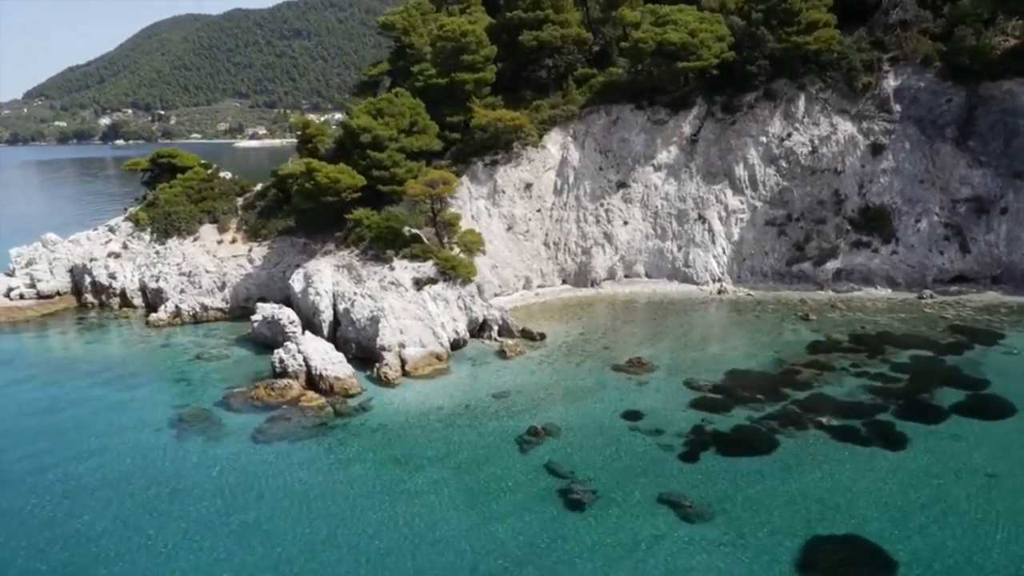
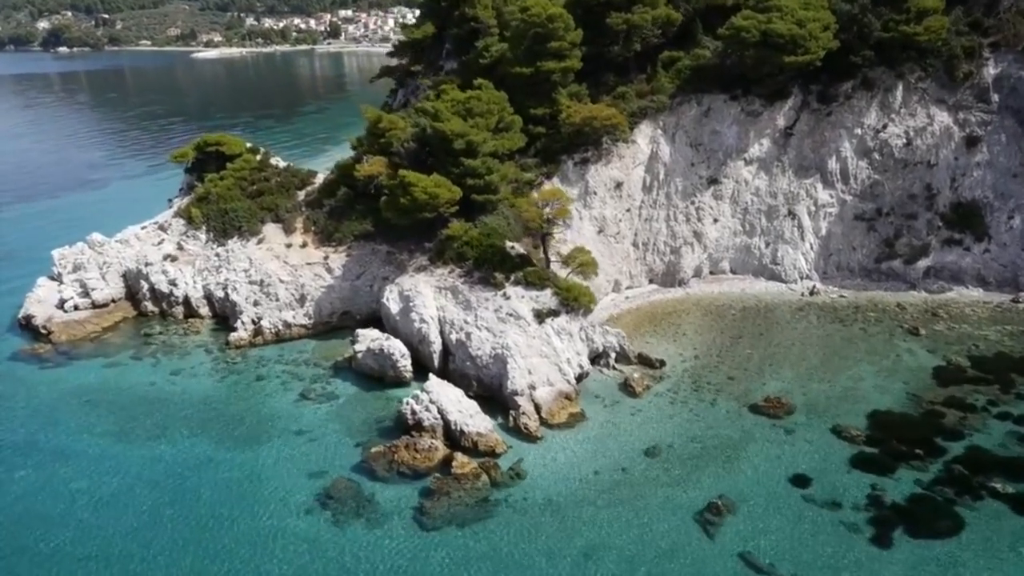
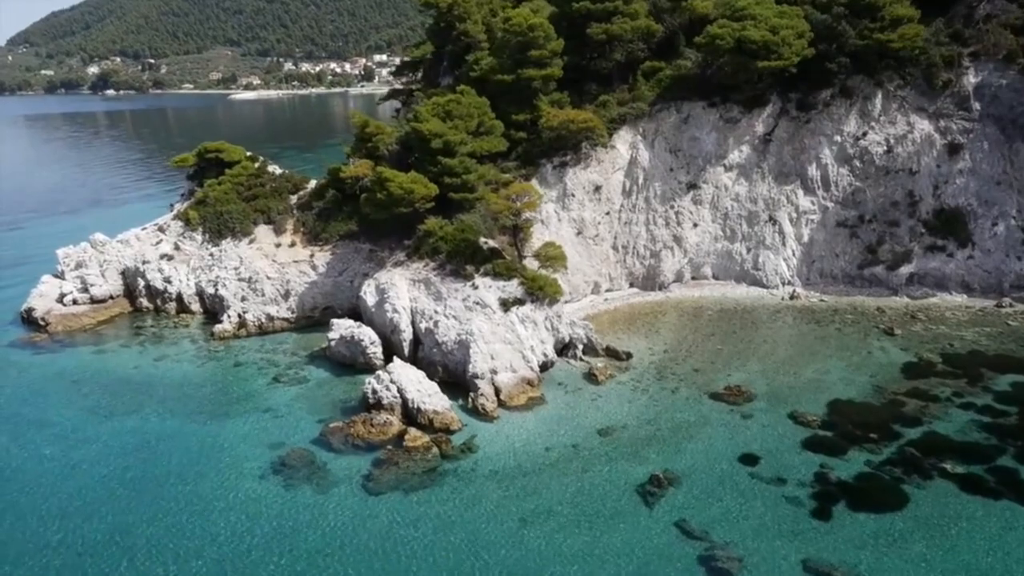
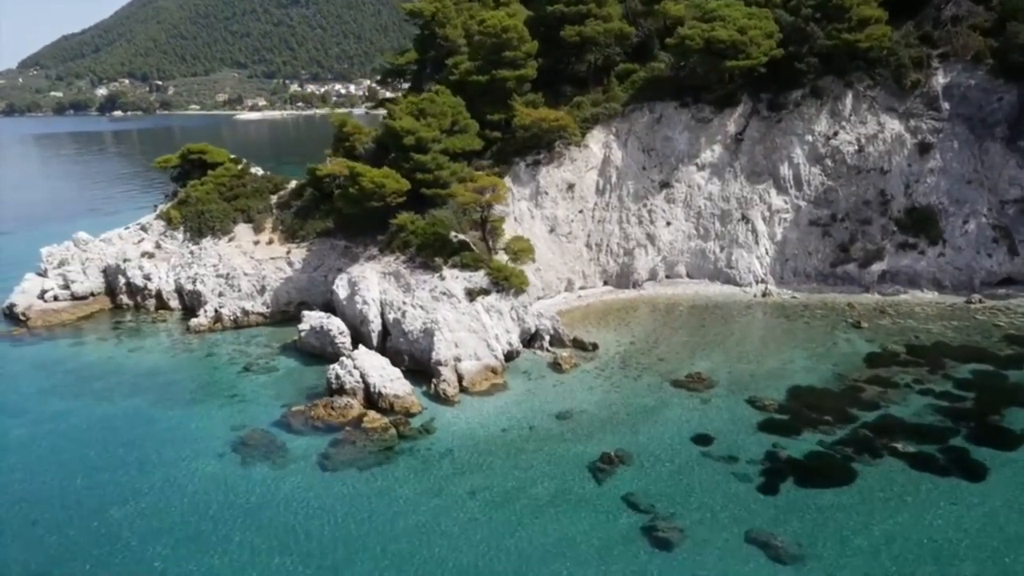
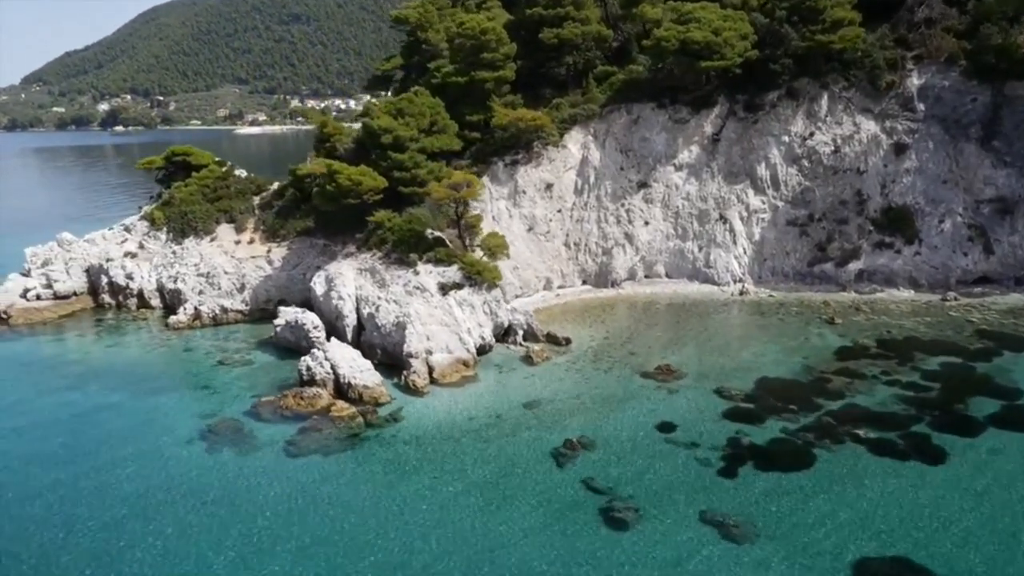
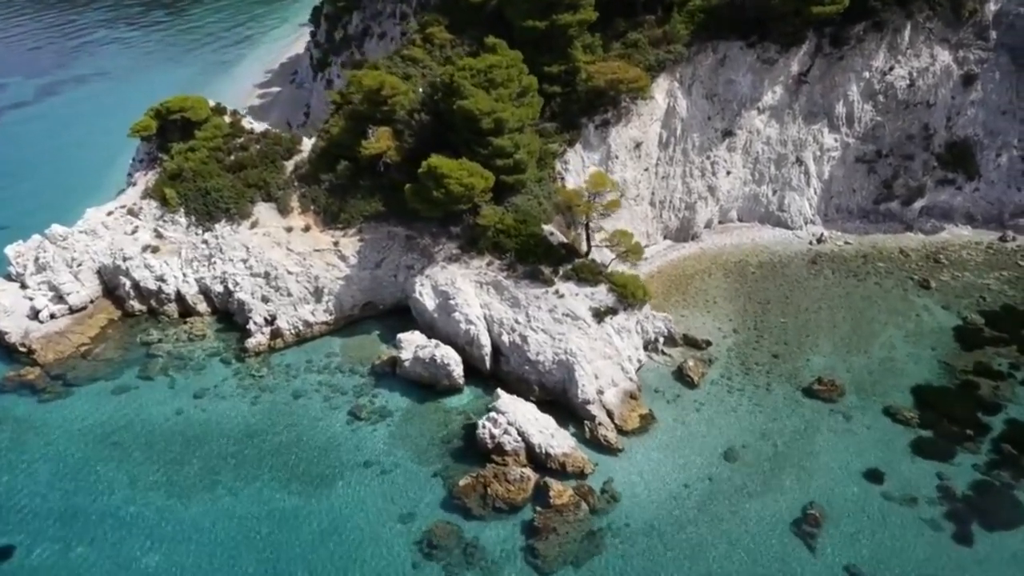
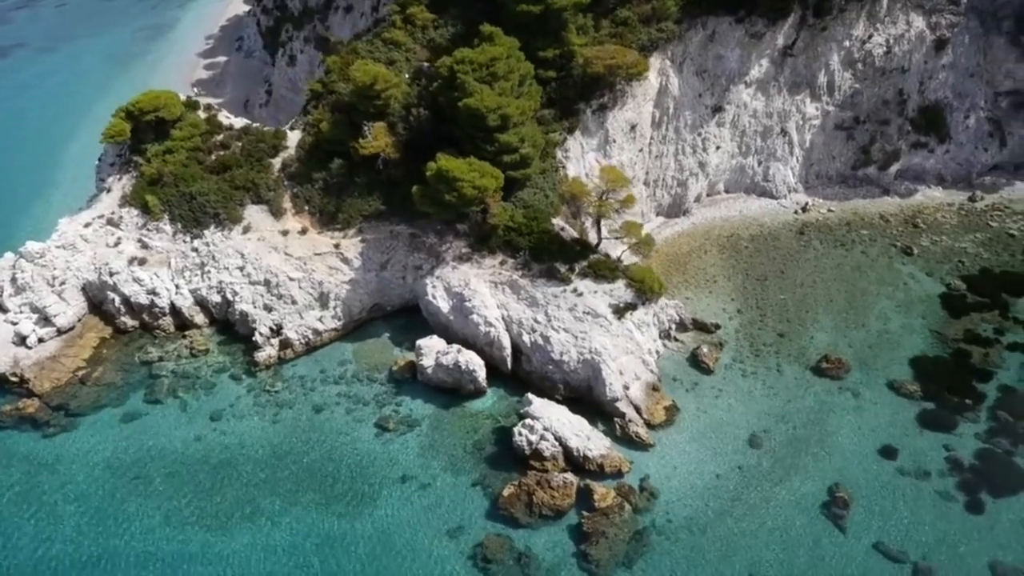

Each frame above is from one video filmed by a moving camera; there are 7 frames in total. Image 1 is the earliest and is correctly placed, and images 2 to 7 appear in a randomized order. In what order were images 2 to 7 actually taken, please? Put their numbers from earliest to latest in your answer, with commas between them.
5, 4, 3, 2, 6, 7
